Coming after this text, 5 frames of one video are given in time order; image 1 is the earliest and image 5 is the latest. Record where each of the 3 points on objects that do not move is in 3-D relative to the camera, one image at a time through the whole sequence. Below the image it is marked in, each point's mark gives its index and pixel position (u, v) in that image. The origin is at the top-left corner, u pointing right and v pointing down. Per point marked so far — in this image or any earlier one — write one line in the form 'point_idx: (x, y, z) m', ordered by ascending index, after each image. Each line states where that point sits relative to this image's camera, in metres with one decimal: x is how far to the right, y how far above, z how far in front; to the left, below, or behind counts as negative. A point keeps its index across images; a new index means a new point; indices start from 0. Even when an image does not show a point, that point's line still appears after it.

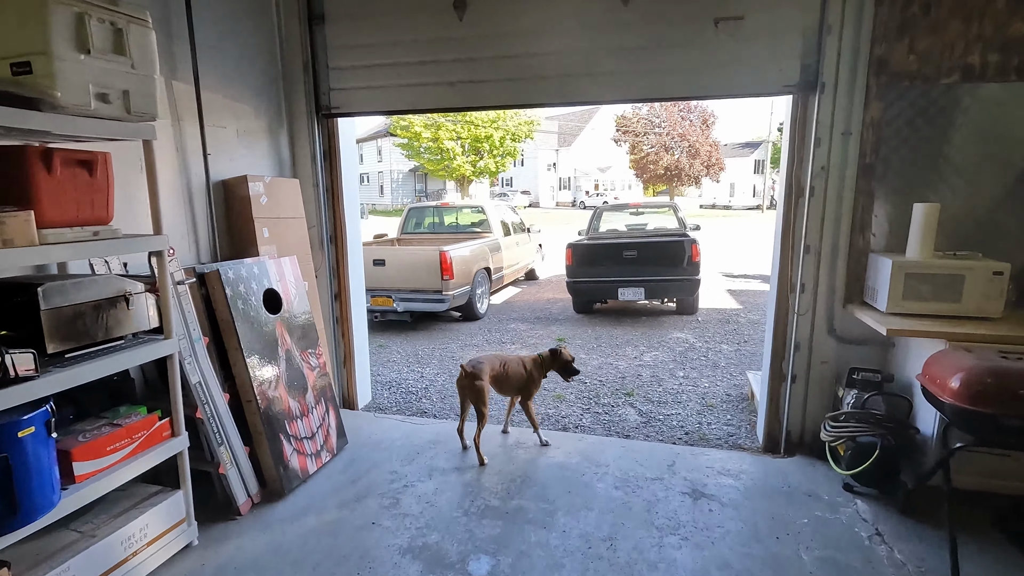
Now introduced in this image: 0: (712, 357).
0: (+2.1, -0.7, +5.6) m
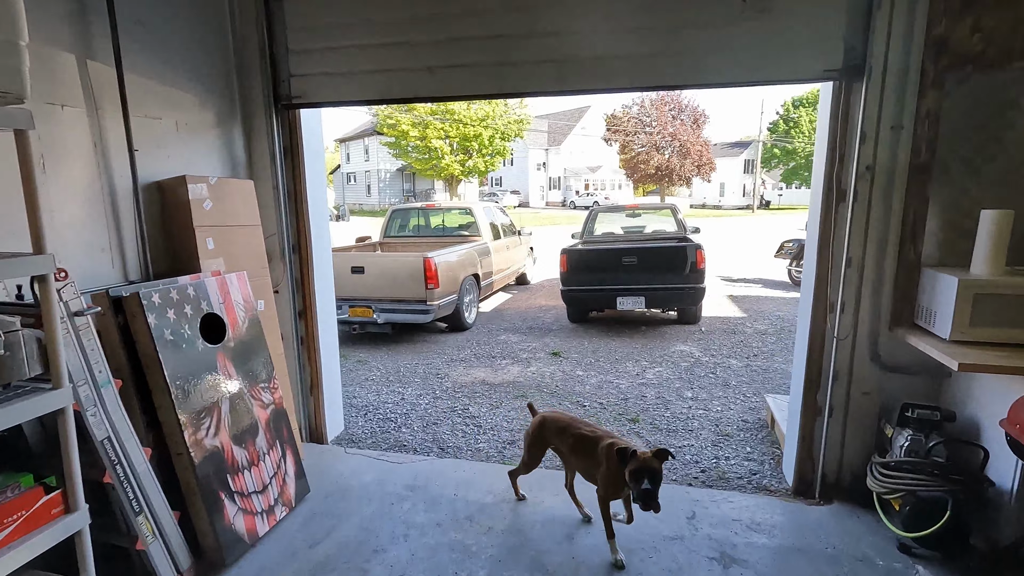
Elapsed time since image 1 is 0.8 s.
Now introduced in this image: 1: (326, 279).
0: (+2.0, -0.8, +5.1) m
1: (-1.3, +0.1, +3.8) m
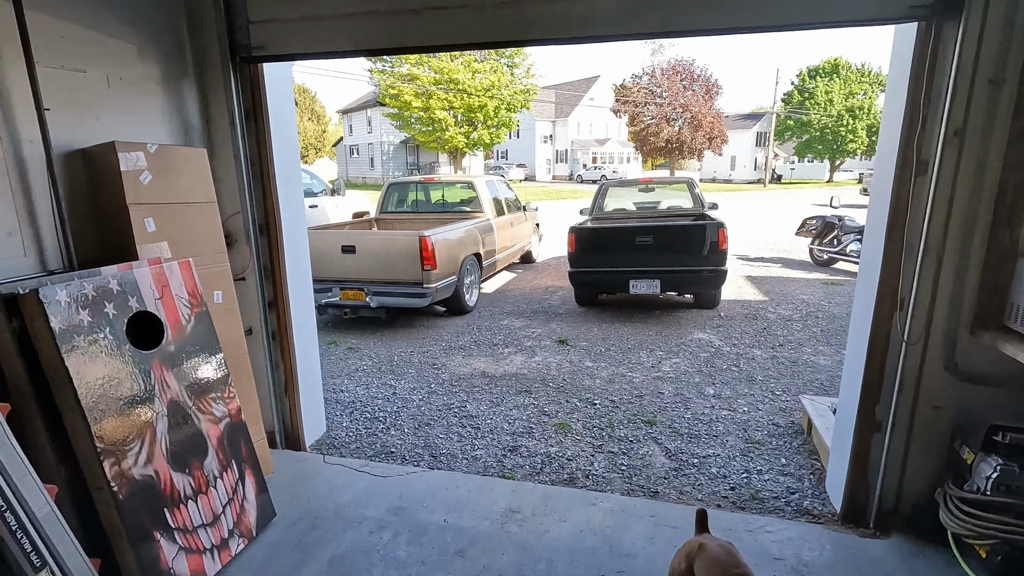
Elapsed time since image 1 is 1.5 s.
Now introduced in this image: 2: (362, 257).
0: (+2.0, -0.7, +4.6) m
1: (-1.3, +0.2, +3.4) m
2: (-1.6, +0.3, +5.8) m
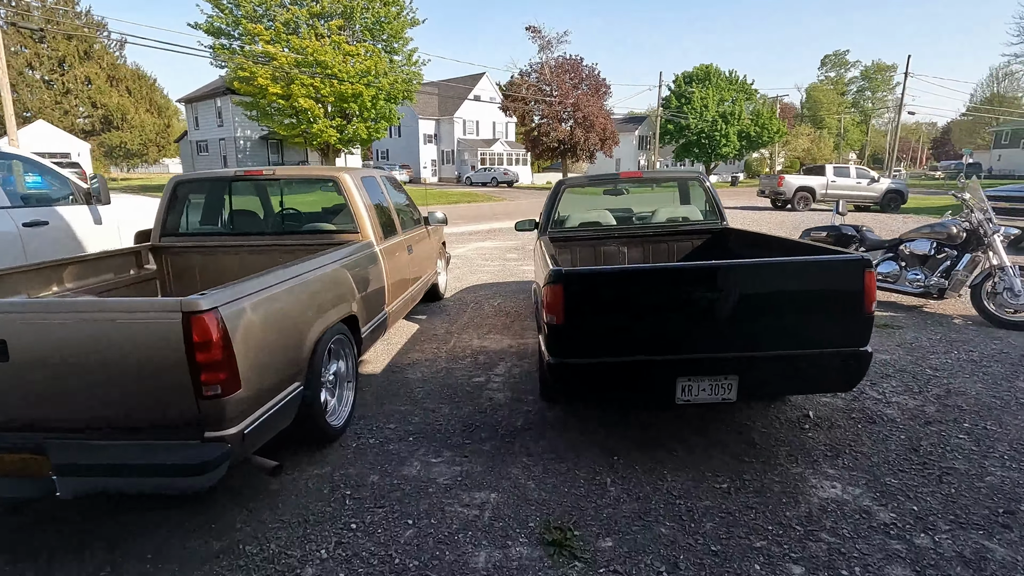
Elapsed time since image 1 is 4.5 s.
0: (+1.9, -1.2, +1.9) m
1: (-1.2, -0.5, -0.1) m
2: (-2.0, -0.3, +2.2) m
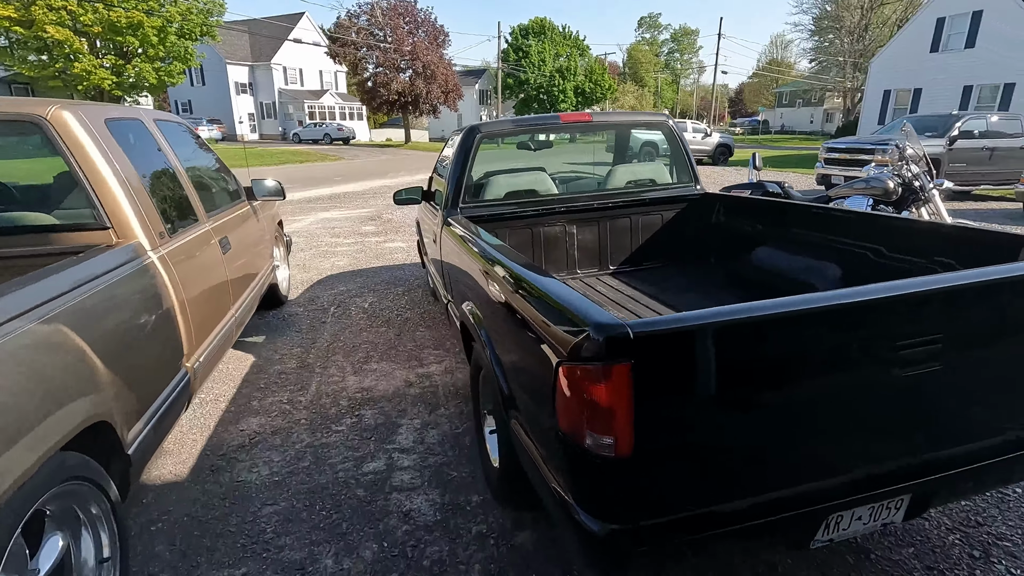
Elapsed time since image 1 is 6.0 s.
0: (+2.1, -1.3, +0.9) m
1: (-0.3, -0.9, -1.9) m
2: (-1.7, -0.7, +0.1) m
